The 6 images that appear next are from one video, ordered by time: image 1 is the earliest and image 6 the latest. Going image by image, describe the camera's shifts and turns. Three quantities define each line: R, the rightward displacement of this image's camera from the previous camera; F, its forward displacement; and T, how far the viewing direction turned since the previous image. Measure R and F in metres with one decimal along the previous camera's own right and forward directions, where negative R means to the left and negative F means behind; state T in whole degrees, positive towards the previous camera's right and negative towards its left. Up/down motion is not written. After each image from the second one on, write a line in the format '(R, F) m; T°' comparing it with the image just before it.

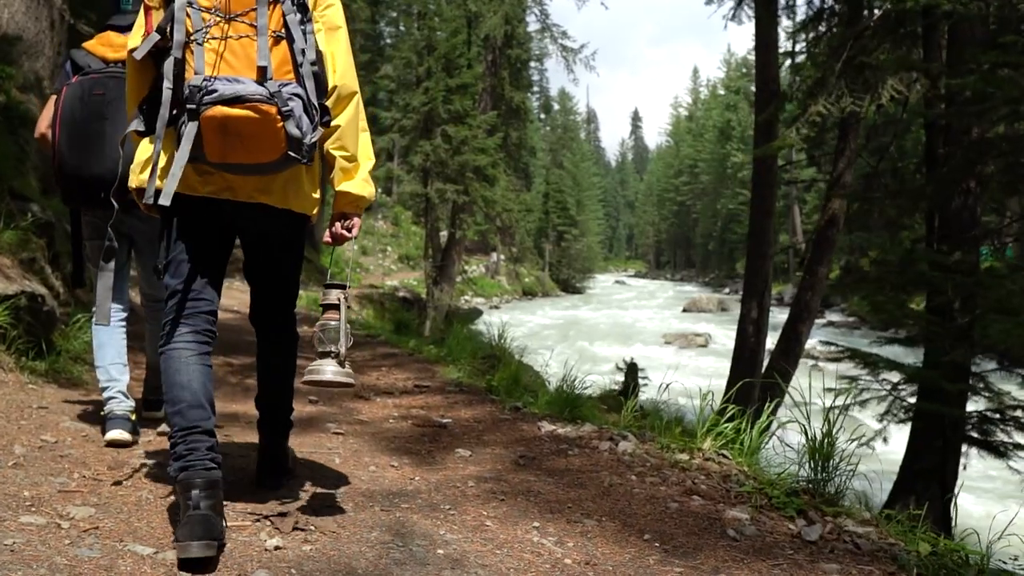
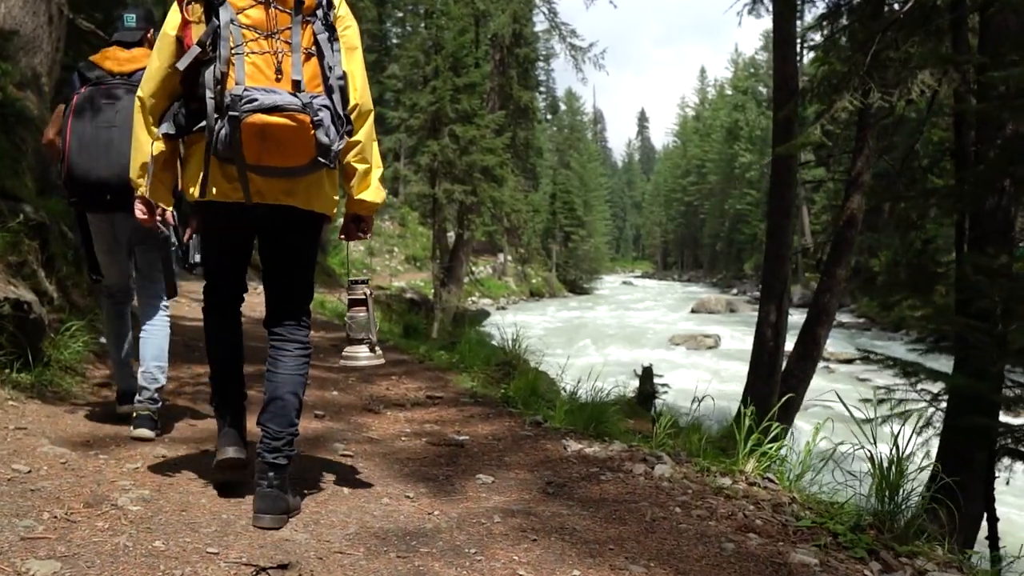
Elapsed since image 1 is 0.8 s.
(-0.1, +0.2) m; 0°
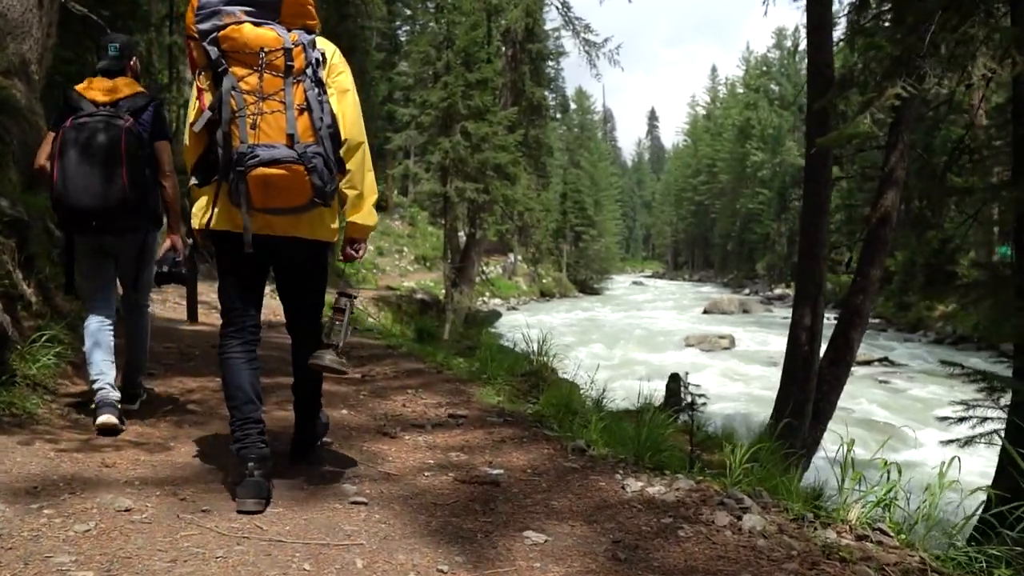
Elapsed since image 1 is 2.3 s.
(-0.1, +0.5) m; -1°
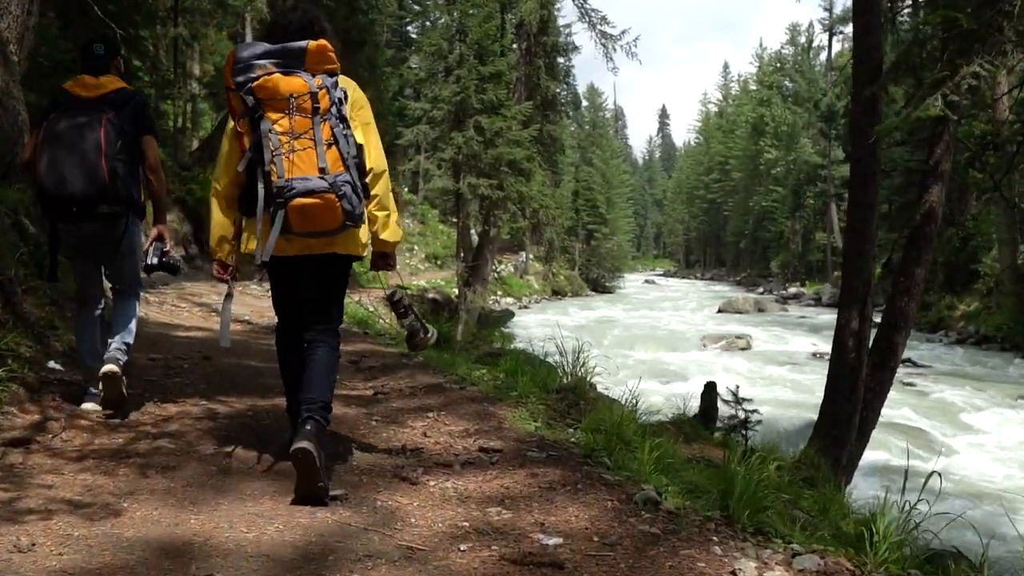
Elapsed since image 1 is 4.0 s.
(-0.1, +0.6) m; -1°
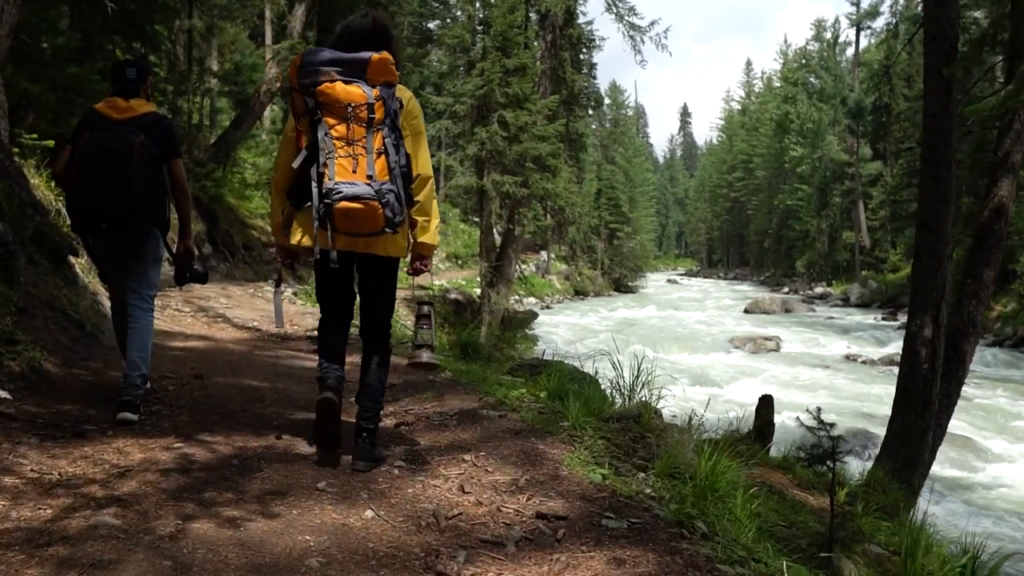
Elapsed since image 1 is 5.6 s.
(-0.1, +0.7) m; -1°
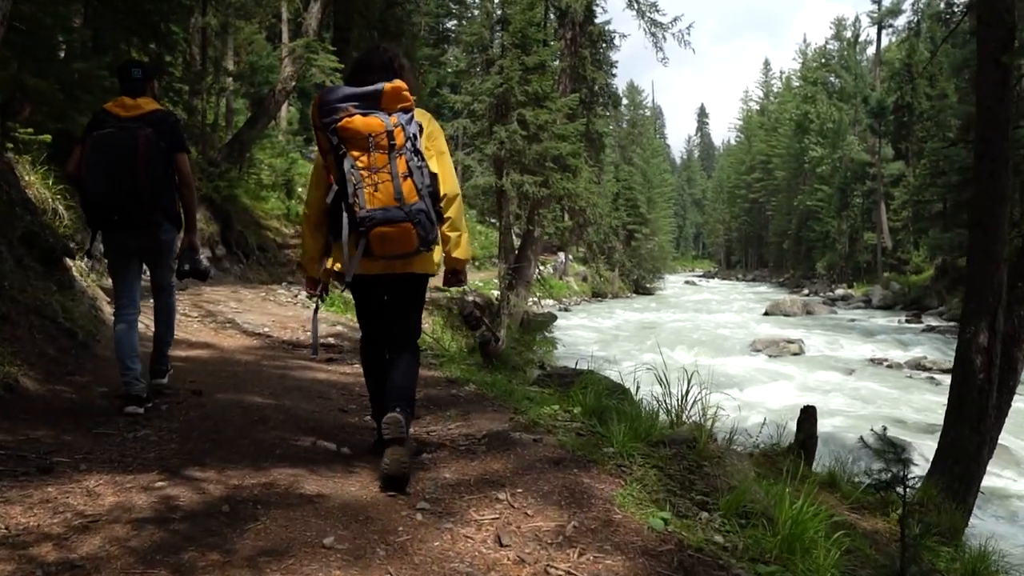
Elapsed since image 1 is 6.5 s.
(-0.1, +0.4) m; -1°
